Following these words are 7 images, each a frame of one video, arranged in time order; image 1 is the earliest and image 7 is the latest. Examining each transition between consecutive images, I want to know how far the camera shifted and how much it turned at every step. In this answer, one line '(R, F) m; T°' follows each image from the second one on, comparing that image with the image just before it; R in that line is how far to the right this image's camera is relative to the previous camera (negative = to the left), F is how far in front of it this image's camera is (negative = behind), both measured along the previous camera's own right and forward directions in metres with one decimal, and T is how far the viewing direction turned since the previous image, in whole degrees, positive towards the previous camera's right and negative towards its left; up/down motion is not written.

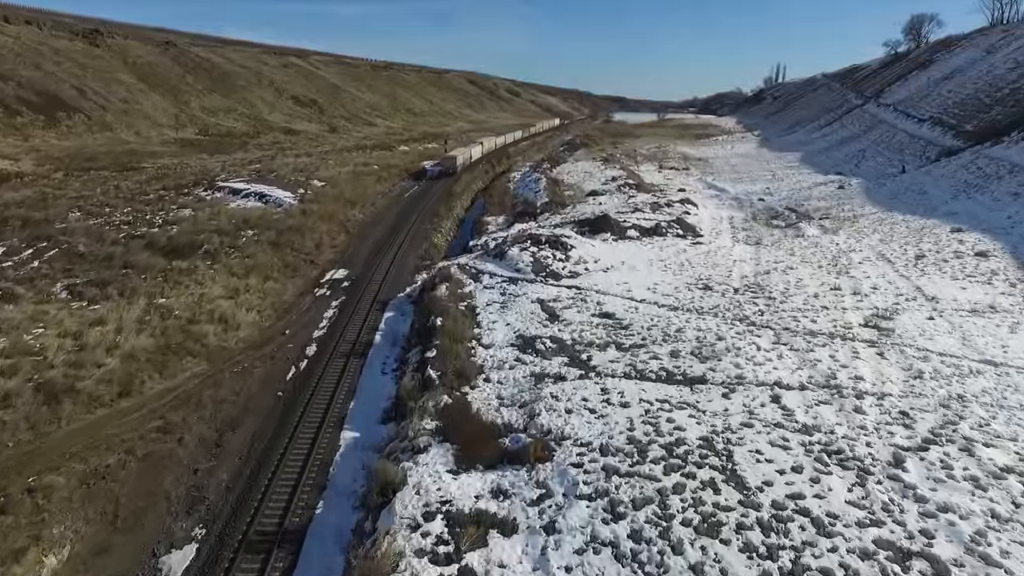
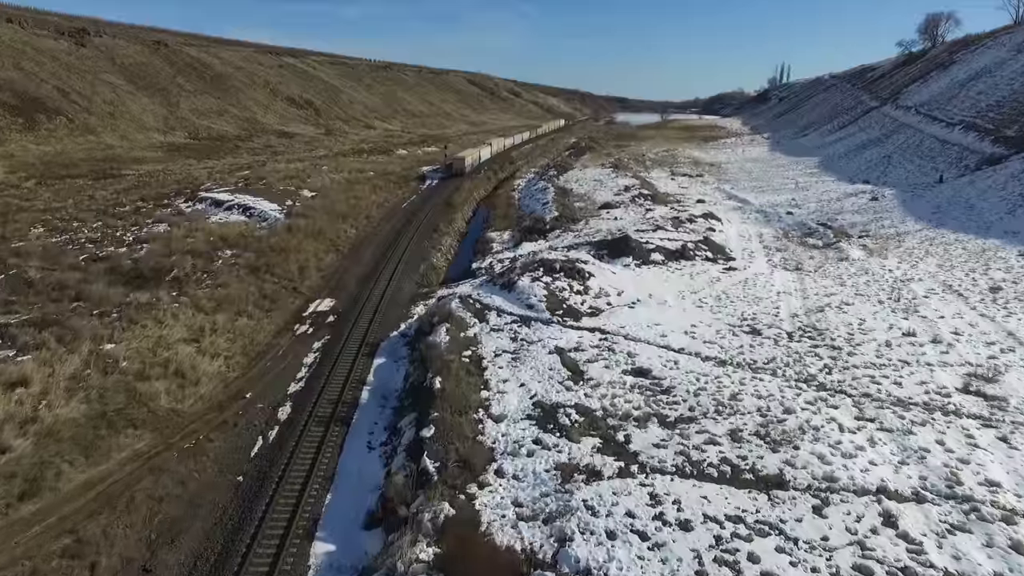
(-0.3, +2.5) m; 0°
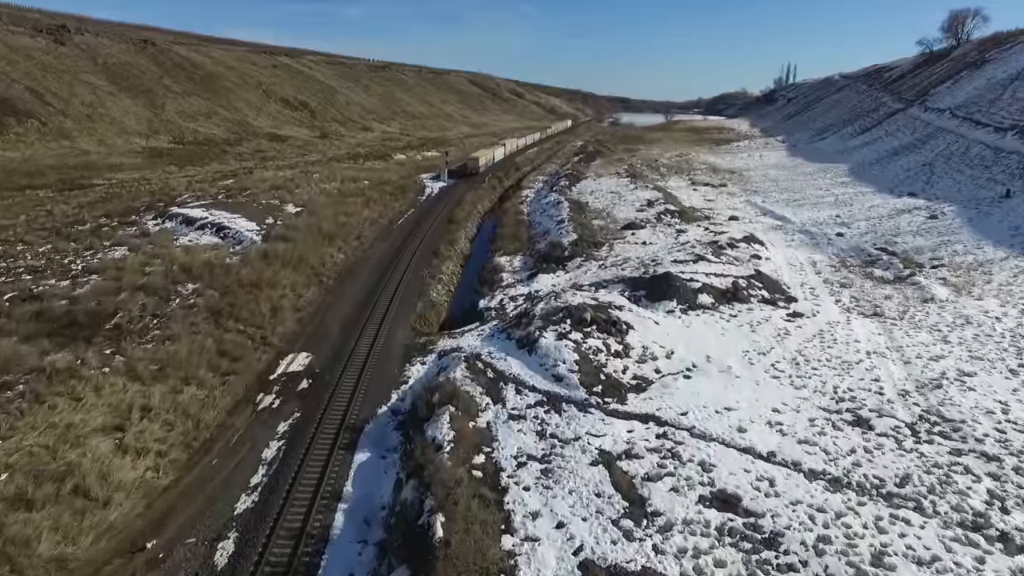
(-0.4, +3.5) m; 0°
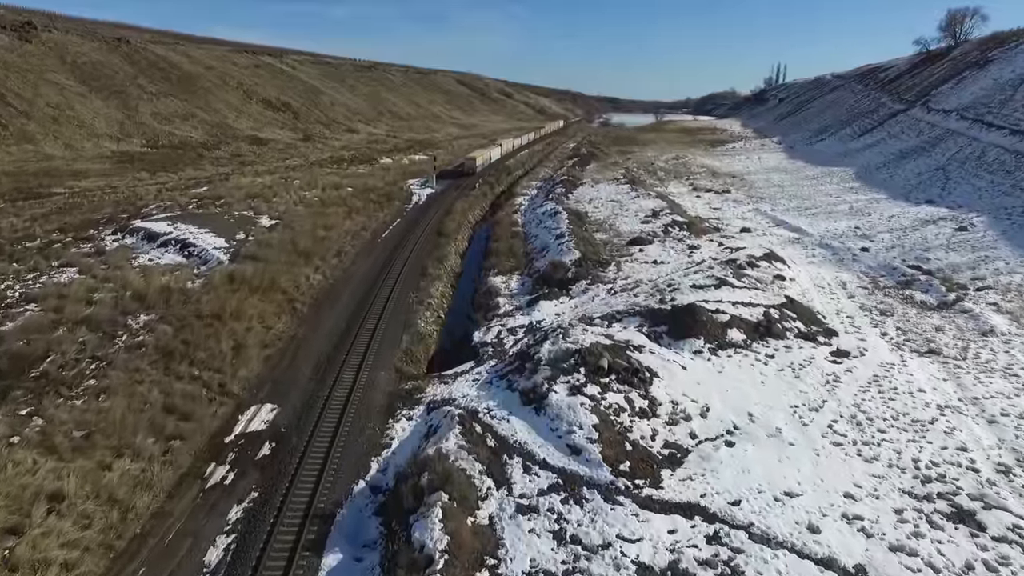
(-0.2, +2.2) m; +1°
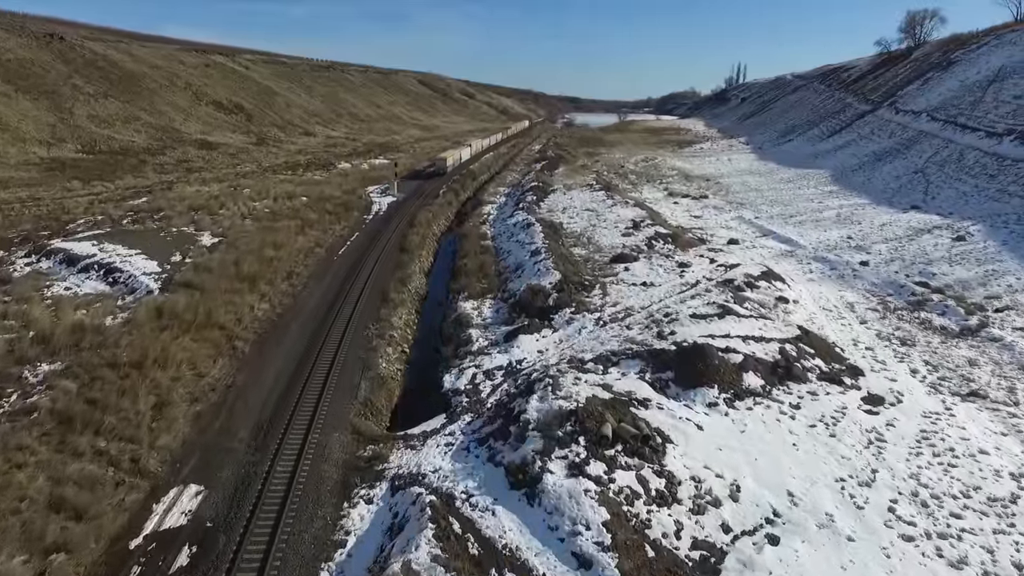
(-0.2, +2.2) m; +3°
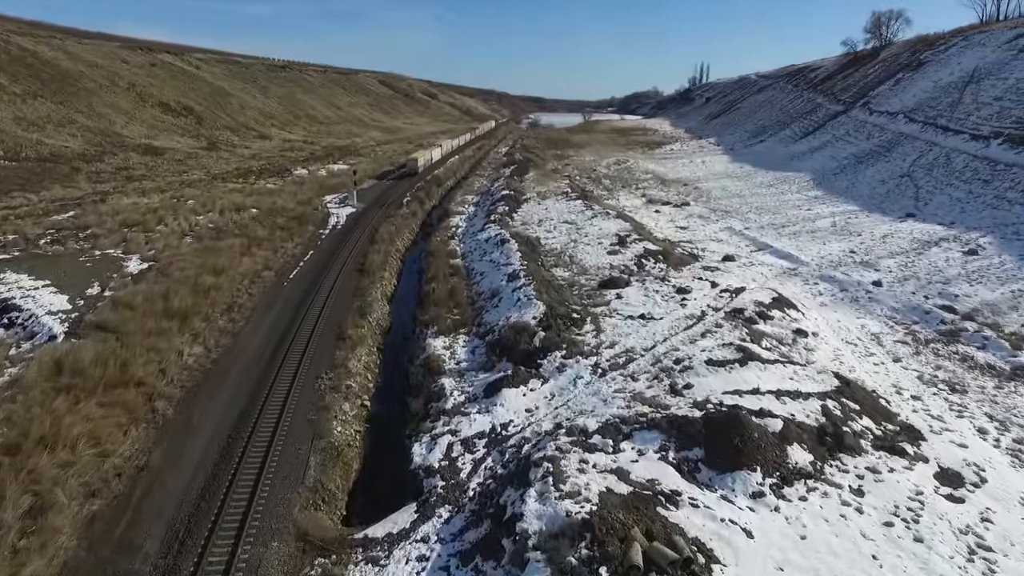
(-0.3, +2.6) m; +3°
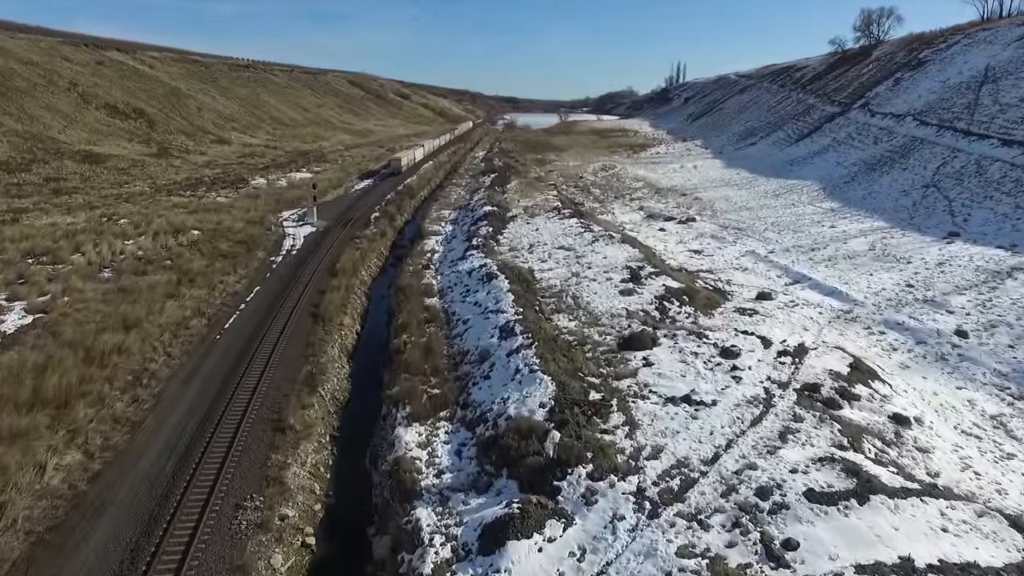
(-0.4, +4.2) m; +2°
